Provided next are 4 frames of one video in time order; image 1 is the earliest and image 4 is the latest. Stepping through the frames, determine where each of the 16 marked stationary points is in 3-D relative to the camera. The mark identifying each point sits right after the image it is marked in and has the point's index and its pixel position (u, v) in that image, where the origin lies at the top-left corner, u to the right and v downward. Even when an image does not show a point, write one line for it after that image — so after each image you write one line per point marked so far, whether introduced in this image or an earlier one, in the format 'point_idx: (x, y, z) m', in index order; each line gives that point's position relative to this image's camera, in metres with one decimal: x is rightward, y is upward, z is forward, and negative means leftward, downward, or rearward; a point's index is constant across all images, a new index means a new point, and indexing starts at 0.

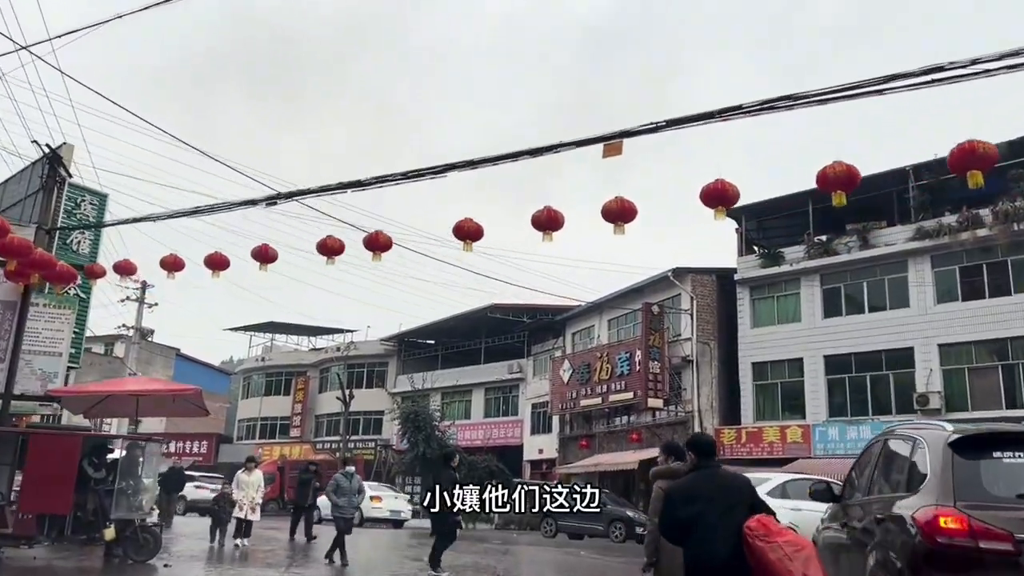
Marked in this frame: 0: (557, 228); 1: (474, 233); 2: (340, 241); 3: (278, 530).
0: (+0.4, +0.6, +8.1) m
1: (-0.4, +0.6, +8.7) m
2: (-2.1, +0.6, +9.9) m
3: (-5.1, -5.2, +18.1) m
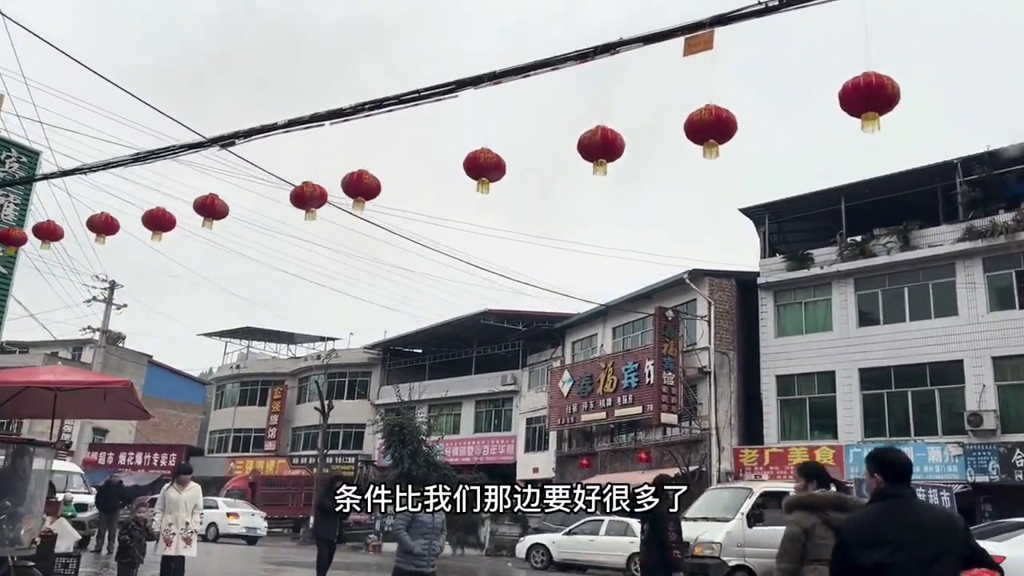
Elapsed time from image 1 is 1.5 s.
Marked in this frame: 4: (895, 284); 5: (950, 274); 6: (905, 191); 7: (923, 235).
0: (+0.7, +0.9, +5.8) m
1: (-0.1, +0.9, +6.4) m
2: (-1.8, +0.9, +7.6) m
3: (-5.1, -5.0, +15.6) m
4: (+8.9, +0.1, +19.5) m
5: (+9.8, +0.3, +18.7) m
6: (+9.4, +2.3, +19.9) m
7: (+9.4, +1.2, +19.2) m
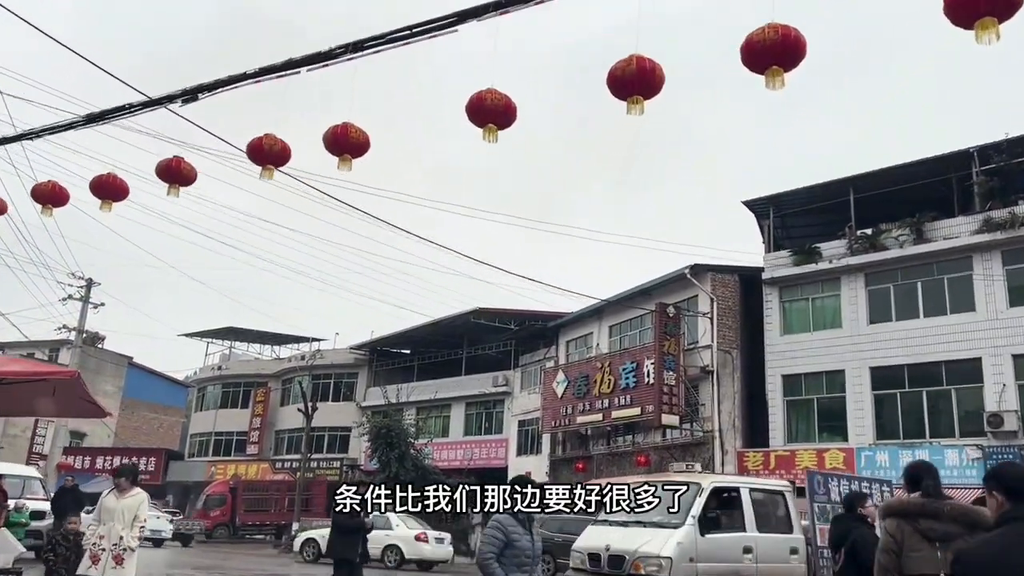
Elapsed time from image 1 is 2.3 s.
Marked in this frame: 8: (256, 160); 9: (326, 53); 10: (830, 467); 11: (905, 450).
0: (+0.8, +1.1, +4.8) m
1: (-0.1, +1.1, +5.3) m
2: (-1.8, +1.1, +6.5) m
3: (-5.2, -4.8, +14.4) m
4: (+8.8, +0.2, +18.6) m
5: (+9.7, +0.4, +17.8) m
6: (+9.2, +2.4, +19.0) m
7: (+9.3, +1.3, +18.3) m
8: (-2.1, +1.1, +6.9) m
9: (-1.5, +1.8, +6.6) m
10: (+7.1, -4.0, +18.6) m
11: (+8.3, -3.4, +17.6) m
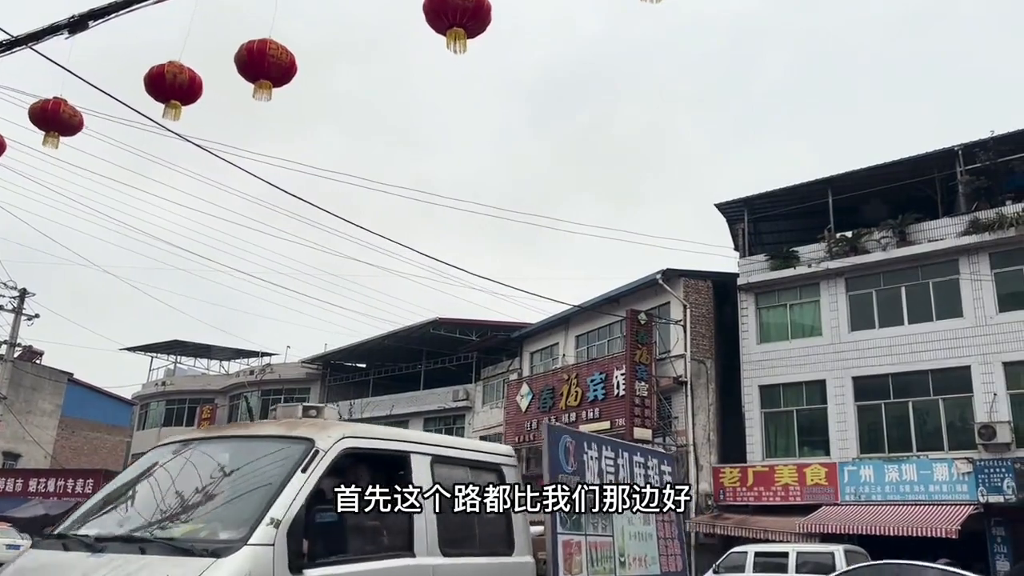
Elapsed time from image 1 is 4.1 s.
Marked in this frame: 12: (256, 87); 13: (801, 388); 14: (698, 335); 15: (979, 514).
0: (+0.7, +1.3, +3.5) m
1: (-0.2, +1.3, +4.0) m
2: (-2.0, +1.3, +5.1) m
3: (-5.8, -4.8, +12.7) m
4: (+8.0, +0.1, +17.7) m
5: (+8.9, +0.3, +16.9) m
6: (+8.4, +2.3, +18.2) m
7: (+8.5, +1.2, +17.4) m
8: (-2.3, +1.3, +5.4) m
9: (-1.7, +2.0, +5.2) m
10: (+6.3, -4.1, +17.5) m
11: (+7.5, -3.5, +16.6) m
12: (-1.5, +1.2, +4.8) m
13: (+6.3, -2.2, +18.4) m
14: (+4.4, -1.1, +19.8) m
15: (+8.8, -4.2, +15.7) m
